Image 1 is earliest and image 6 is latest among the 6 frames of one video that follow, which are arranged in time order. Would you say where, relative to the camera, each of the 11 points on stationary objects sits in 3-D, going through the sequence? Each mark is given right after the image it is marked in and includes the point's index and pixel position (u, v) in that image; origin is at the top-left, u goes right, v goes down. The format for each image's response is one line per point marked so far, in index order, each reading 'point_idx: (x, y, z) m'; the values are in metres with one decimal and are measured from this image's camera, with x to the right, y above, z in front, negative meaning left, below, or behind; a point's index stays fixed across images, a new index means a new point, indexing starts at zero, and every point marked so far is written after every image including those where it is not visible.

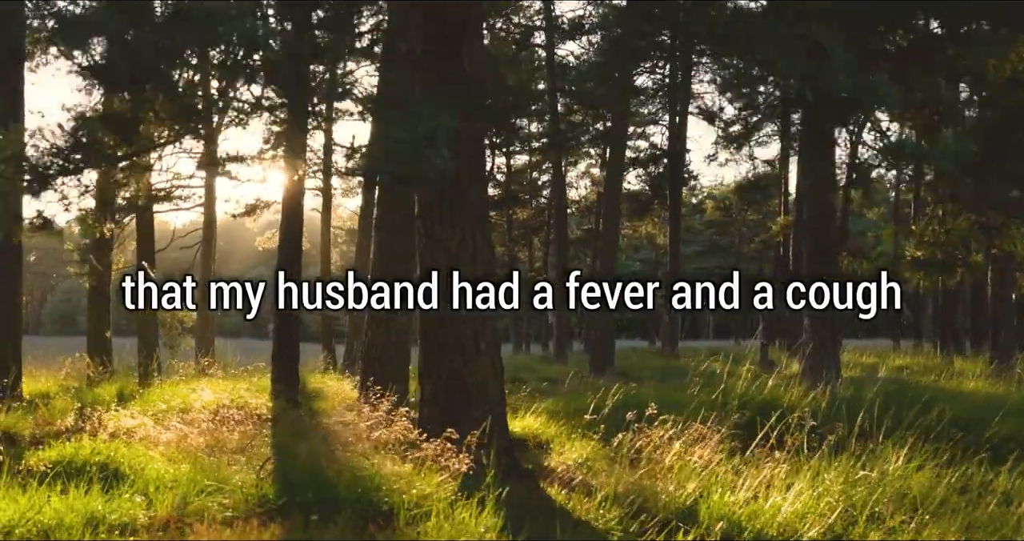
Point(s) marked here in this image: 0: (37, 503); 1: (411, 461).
0: (-2.5, -1.2, +5.4) m
1: (-0.6, -1.2, +6.7) m
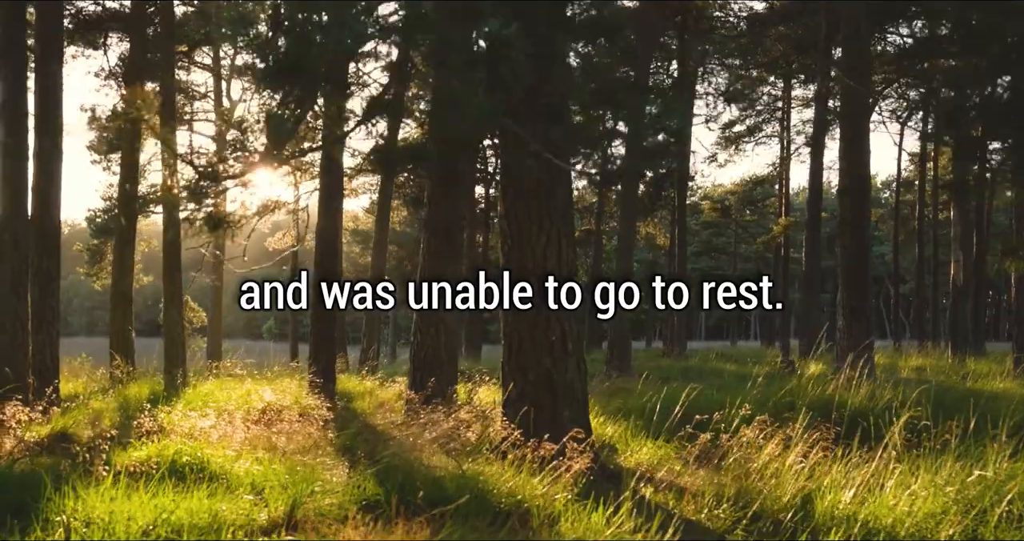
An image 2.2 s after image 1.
0: (-1.8, -1.2, +5.4) m
1: (0.0, -1.2, +6.7) m
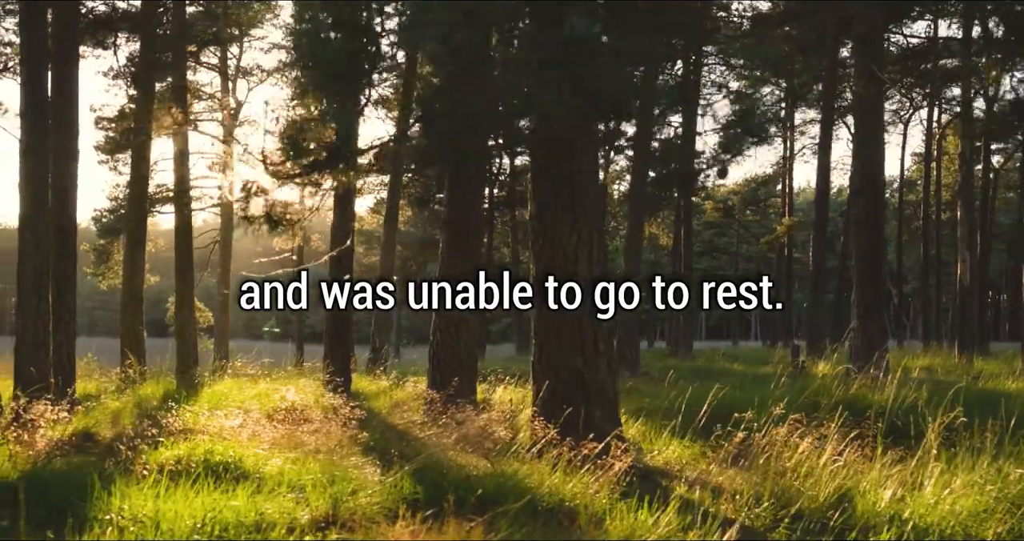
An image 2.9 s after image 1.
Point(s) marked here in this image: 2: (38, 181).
0: (-1.6, -1.2, +5.4) m
1: (+0.3, -1.2, +6.7) m
2: (-5.3, +1.0, +11.7) m
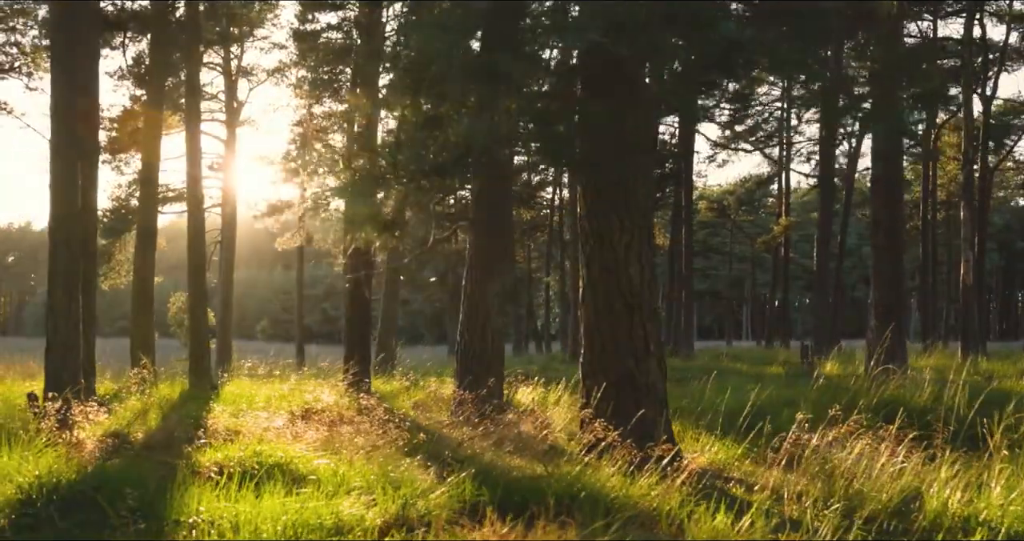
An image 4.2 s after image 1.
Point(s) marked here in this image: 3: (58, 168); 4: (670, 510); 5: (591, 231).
0: (-1.2, -1.2, +5.4) m
1: (+0.6, -1.2, +6.7) m
2: (-5.0, +1.0, +11.6) m
3: (-5.1, +1.2, +11.6) m
4: (+0.8, -1.3, +5.5) m
5: (+0.6, +0.3, +8.0) m
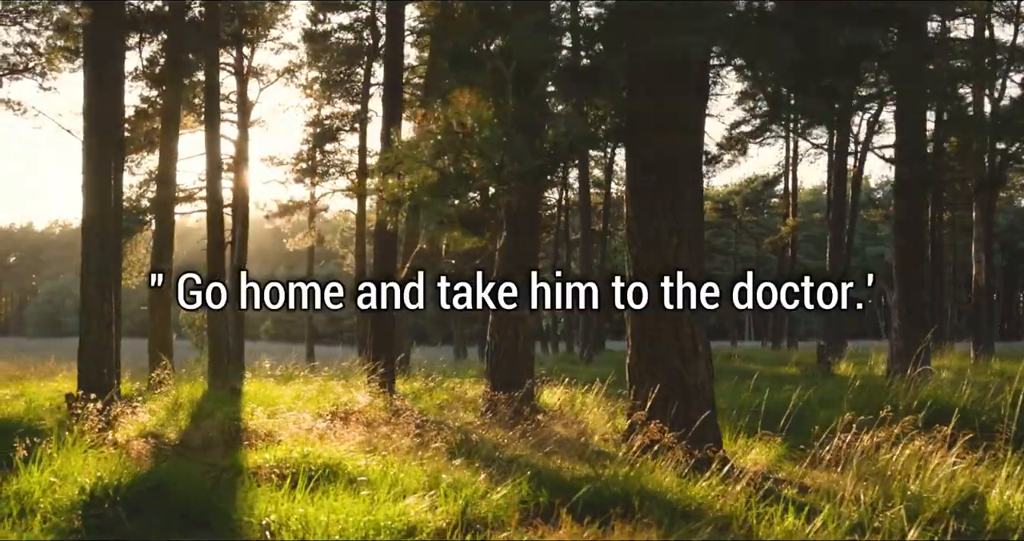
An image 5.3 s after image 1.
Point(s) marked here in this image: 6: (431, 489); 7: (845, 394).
0: (-0.9, -1.2, +5.4) m
1: (+1.0, -1.2, +6.7) m
2: (-4.6, +1.0, +11.6) m
3: (-4.7, +1.2, +11.6) m
4: (+1.2, -1.3, +5.5) m
5: (+1.0, +0.3, +8.0) m
6: (-0.5, -1.4, +6.4) m
7: (+3.4, -1.2, +10.5) m
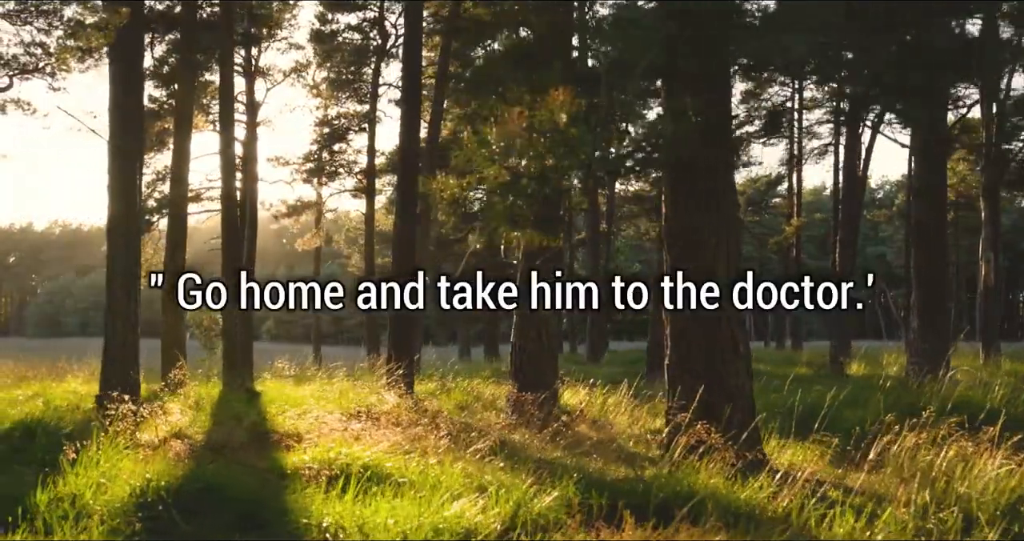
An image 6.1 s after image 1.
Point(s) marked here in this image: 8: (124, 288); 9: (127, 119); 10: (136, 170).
0: (-0.6, -1.2, +5.3) m
1: (+1.3, -1.2, +6.6) m
2: (-4.3, +1.0, +11.6) m
3: (-4.4, +1.2, +11.6) m
4: (+1.5, -1.3, +5.4) m
5: (+1.3, +0.3, +8.0) m
6: (-0.2, -1.4, +6.4) m
7: (+3.7, -1.3, +10.5) m
8: (-4.4, -0.2, +11.7) m
9: (-4.4, +1.7, +11.6) m
10: (-4.3, +1.1, +11.7) m
